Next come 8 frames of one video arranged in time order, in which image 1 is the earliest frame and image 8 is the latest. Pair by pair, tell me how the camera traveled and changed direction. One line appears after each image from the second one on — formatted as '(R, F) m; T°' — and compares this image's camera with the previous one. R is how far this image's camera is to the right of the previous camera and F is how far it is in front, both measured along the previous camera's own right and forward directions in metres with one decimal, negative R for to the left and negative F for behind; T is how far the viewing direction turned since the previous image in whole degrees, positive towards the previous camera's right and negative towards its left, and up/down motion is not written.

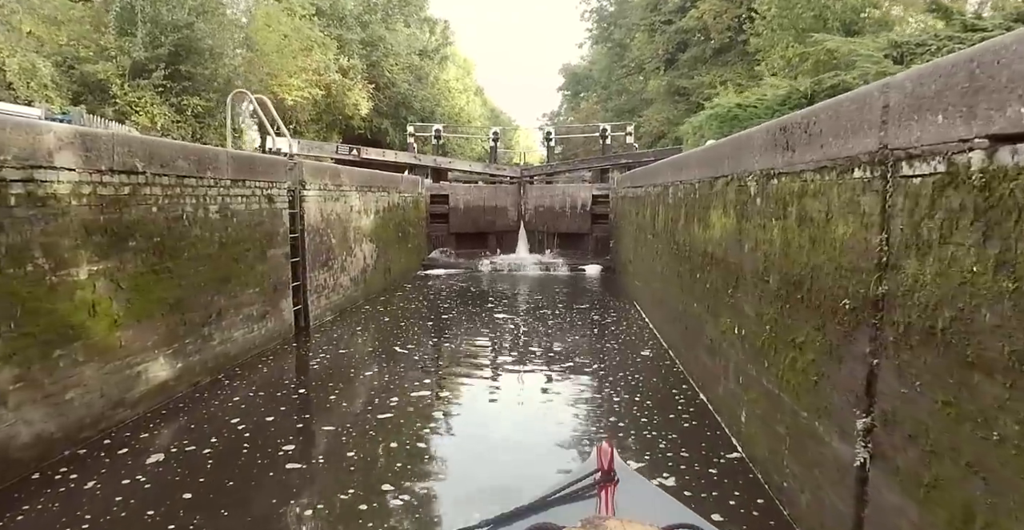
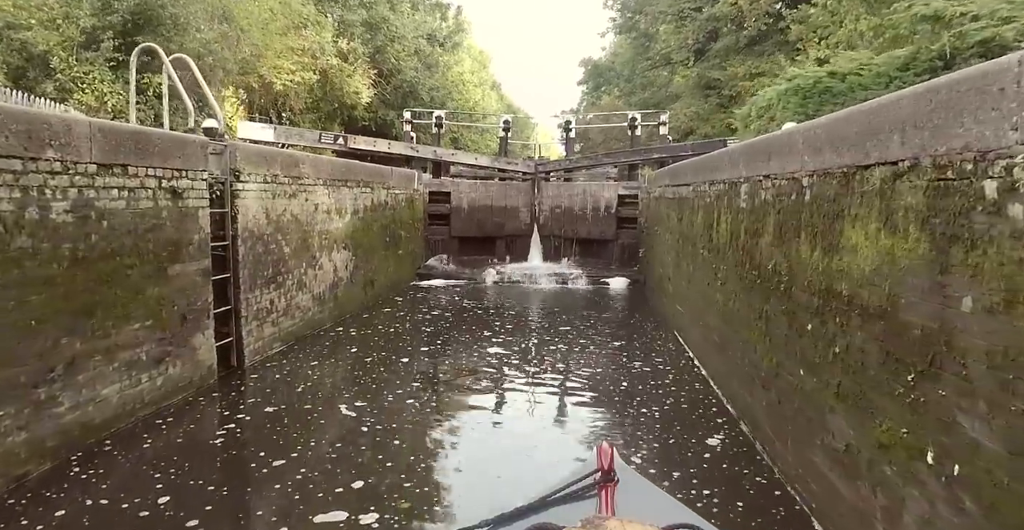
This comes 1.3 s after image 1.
(+0.1, +2.3) m; -1°
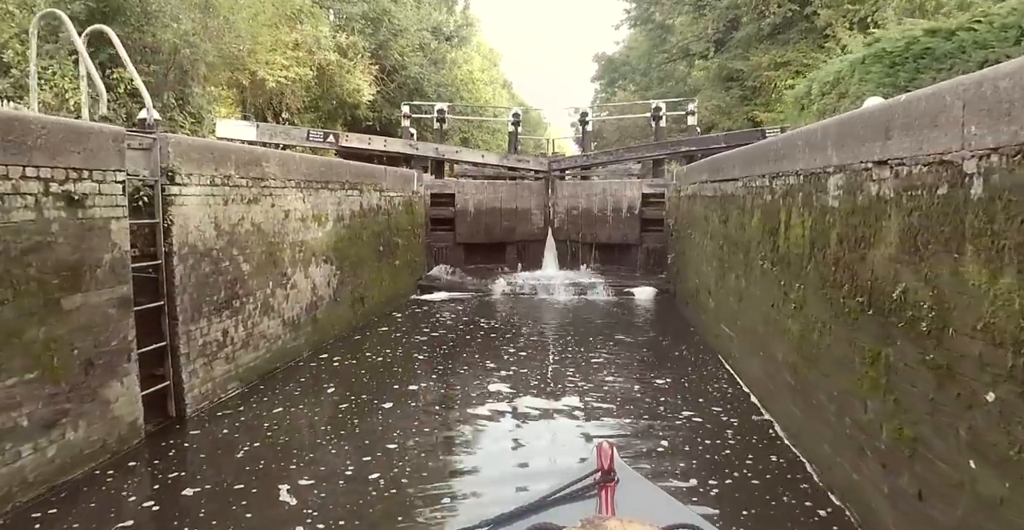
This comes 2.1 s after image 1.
(0.0, +1.4) m; -1°
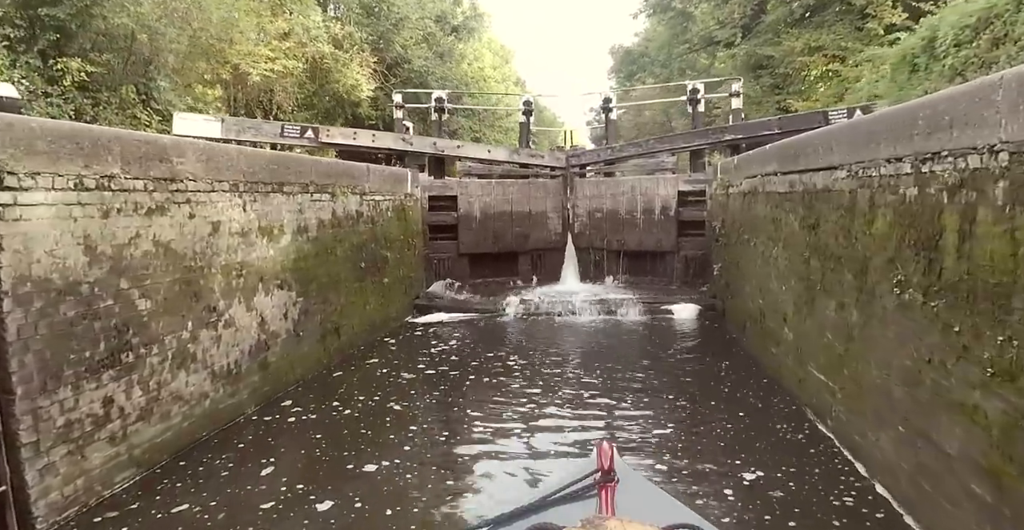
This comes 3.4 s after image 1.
(+0.1, +1.8) m; -1°
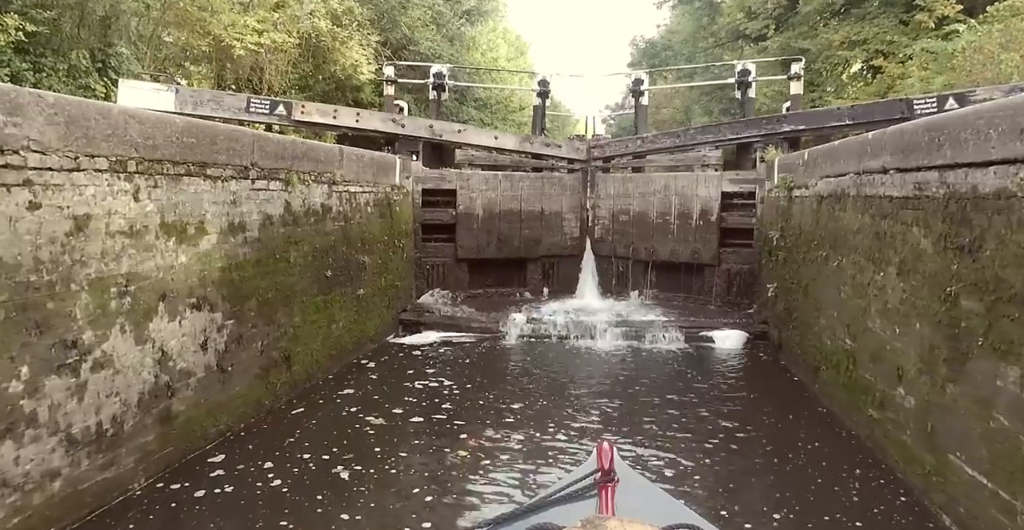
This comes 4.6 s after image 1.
(0.0, +1.6) m; -1°
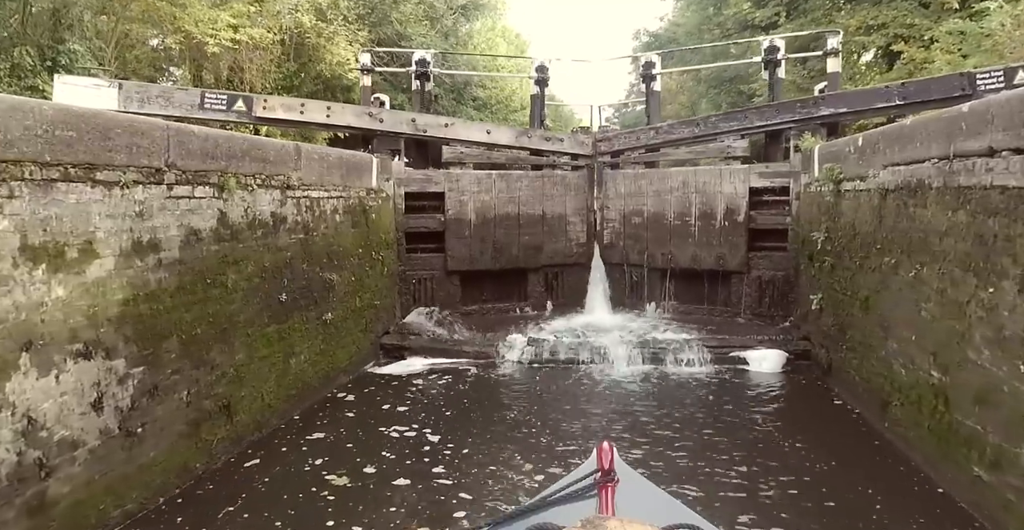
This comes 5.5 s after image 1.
(+0.1, +1.0) m; -1°
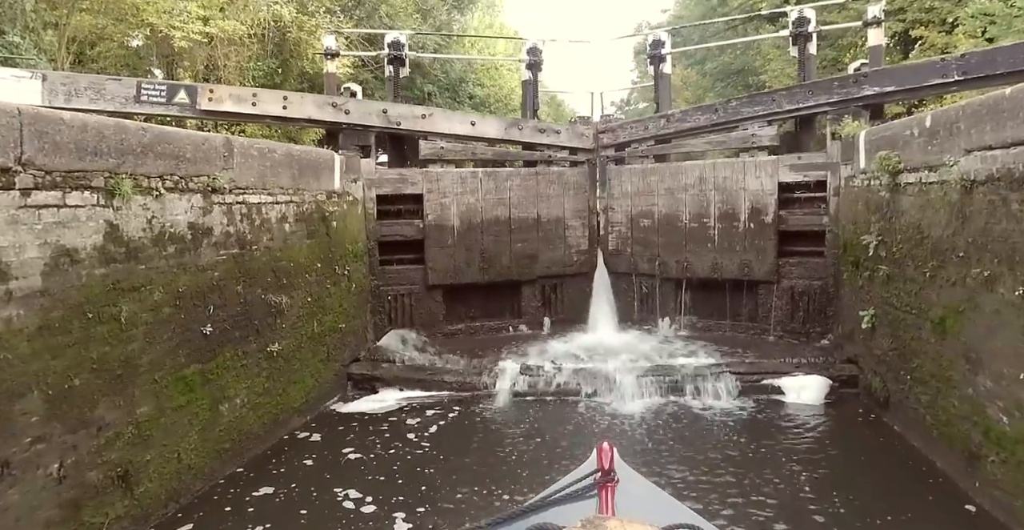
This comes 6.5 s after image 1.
(+0.1, +1.0) m; 0°
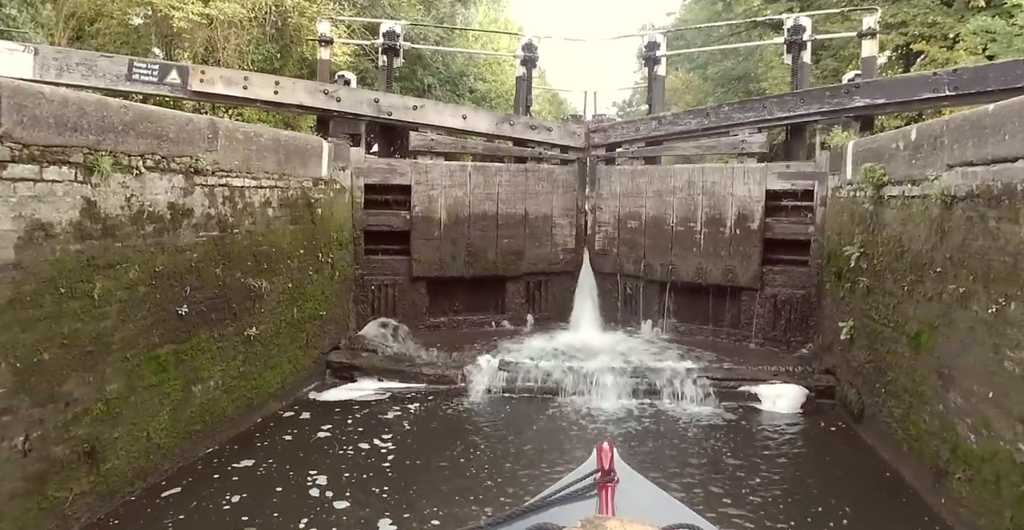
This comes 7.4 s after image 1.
(+0.1, 0.0) m; 0°
